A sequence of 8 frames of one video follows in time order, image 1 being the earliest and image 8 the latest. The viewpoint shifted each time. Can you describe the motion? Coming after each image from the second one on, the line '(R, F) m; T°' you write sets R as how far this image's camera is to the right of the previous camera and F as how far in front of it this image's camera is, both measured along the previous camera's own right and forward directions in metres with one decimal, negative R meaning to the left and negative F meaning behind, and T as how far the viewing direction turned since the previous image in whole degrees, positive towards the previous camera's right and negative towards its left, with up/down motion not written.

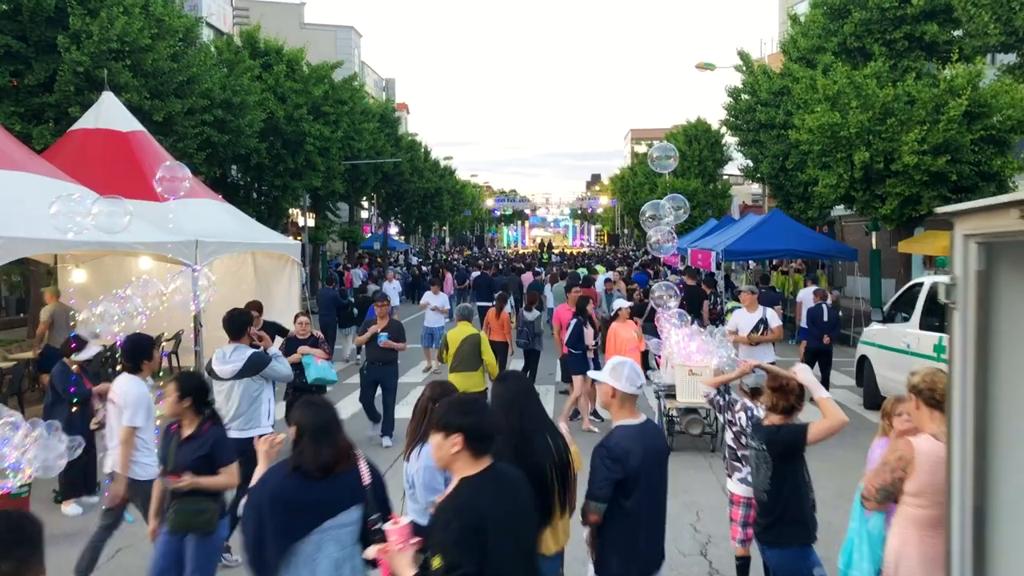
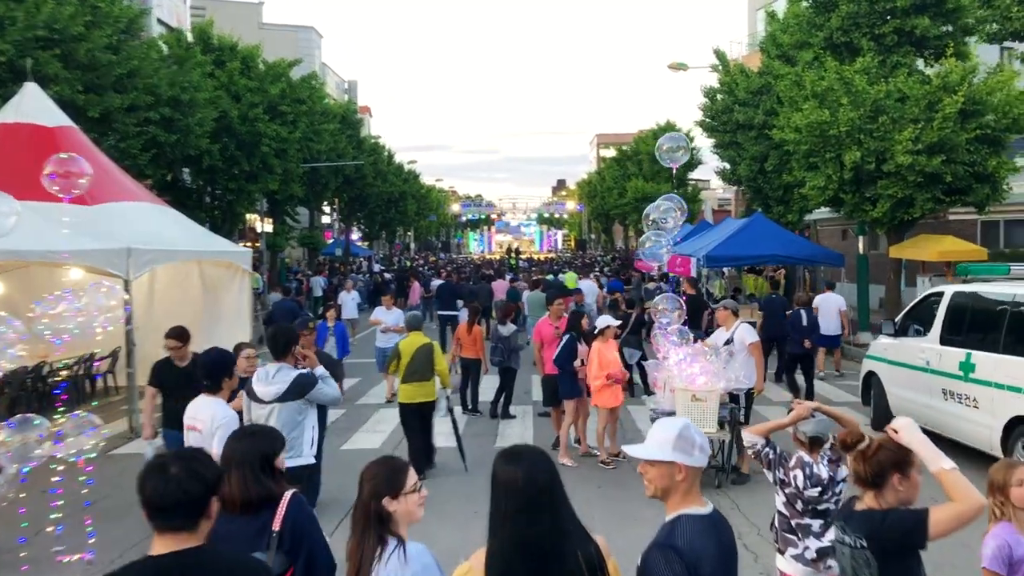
(-0.1, +1.3) m; +2°
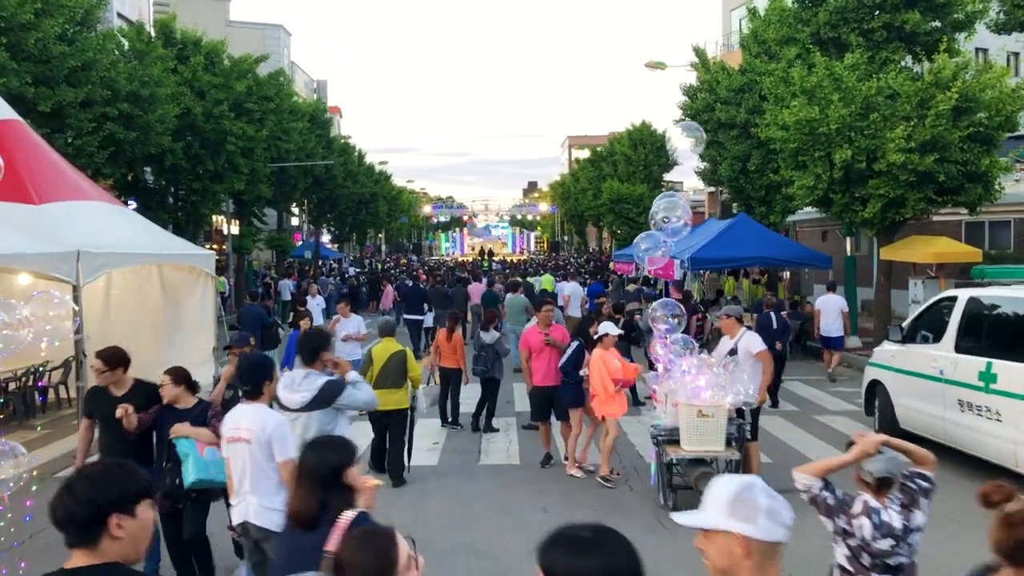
(-0.1, +0.8) m; +2°
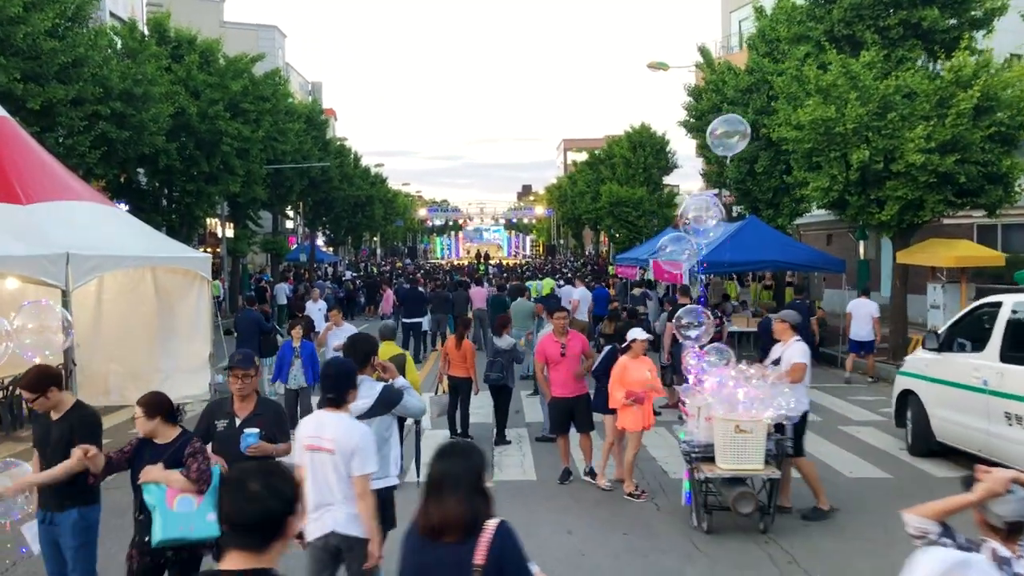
(-0.2, +0.5) m; 0°
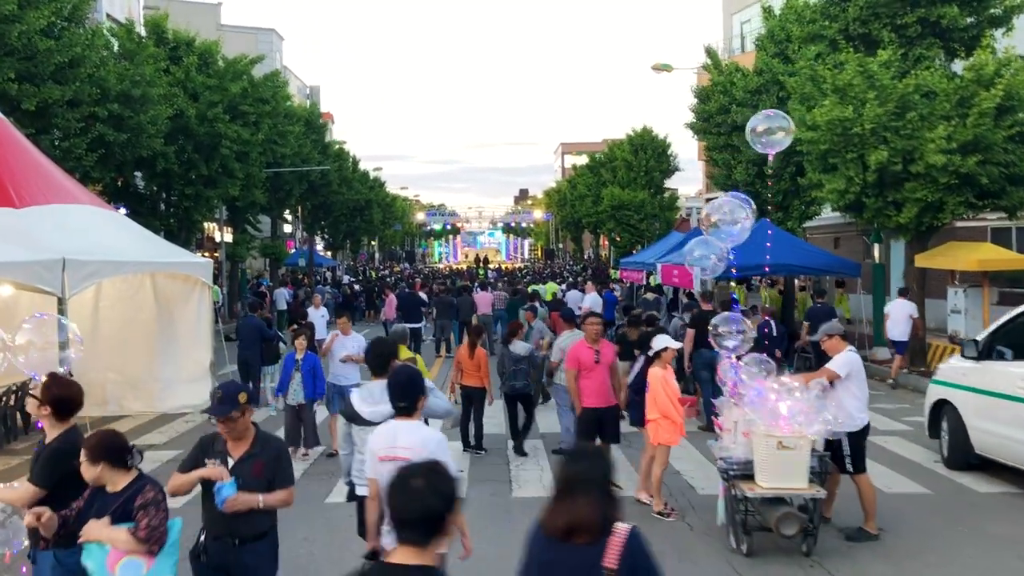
(-0.2, +0.4) m; 0°
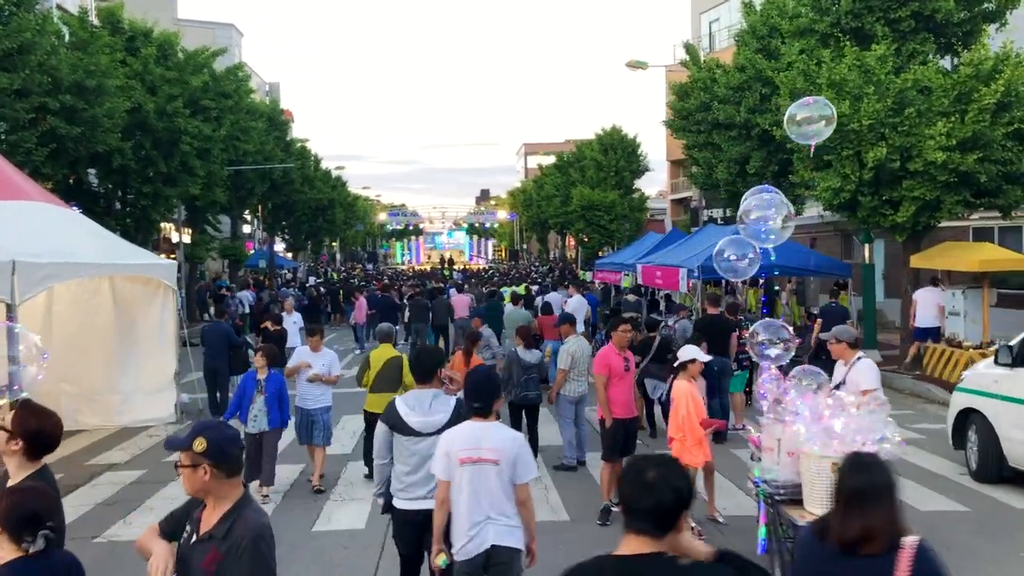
(-0.4, +0.8) m; +3°
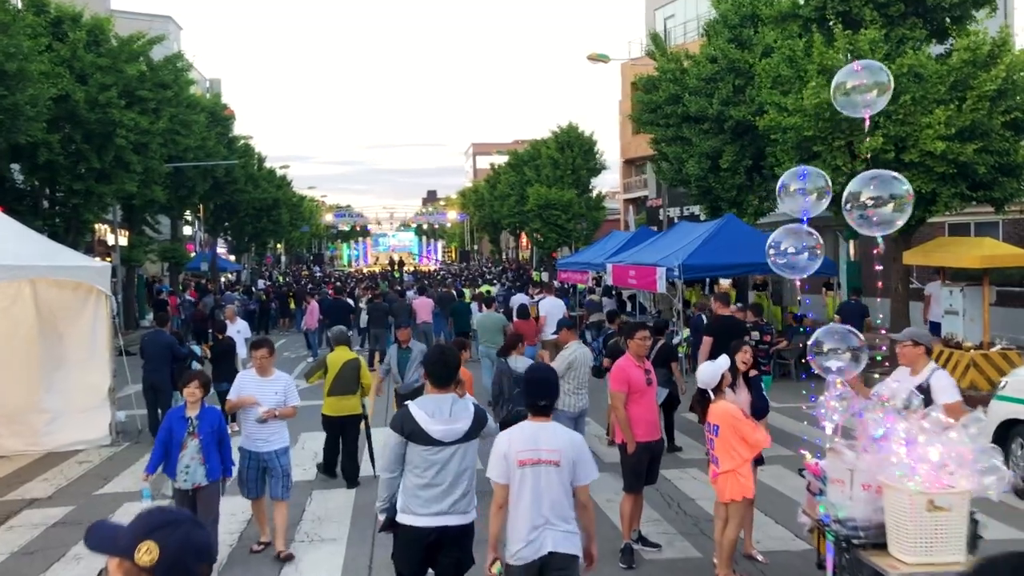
(-0.4, +1.2) m; +3°
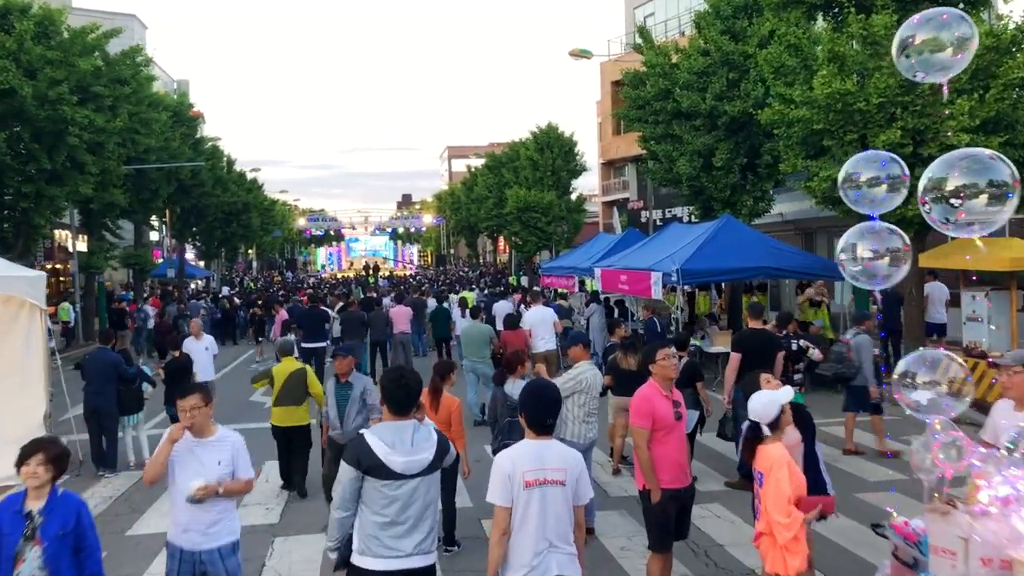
(-0.2, +1.3) m; +2°
